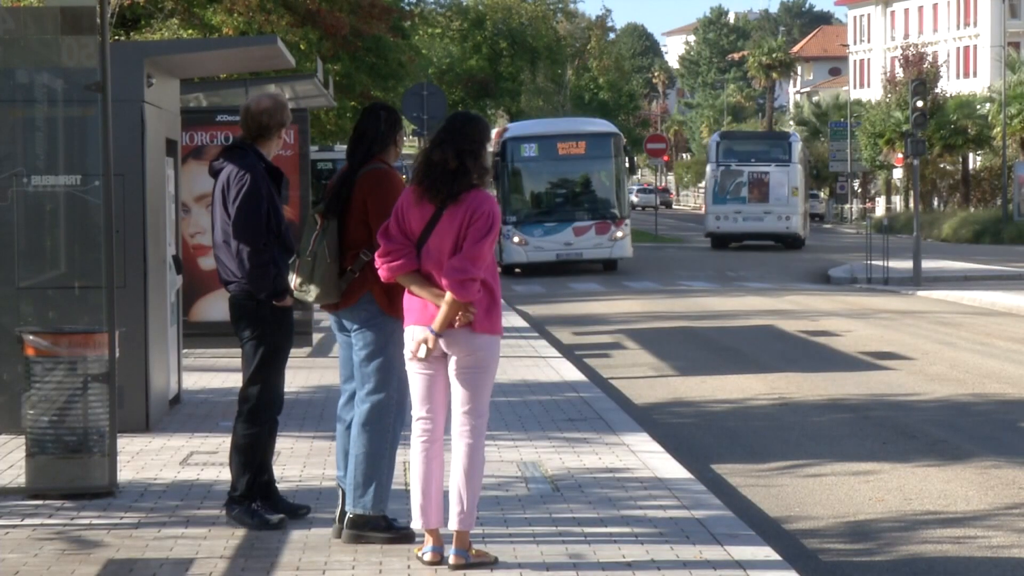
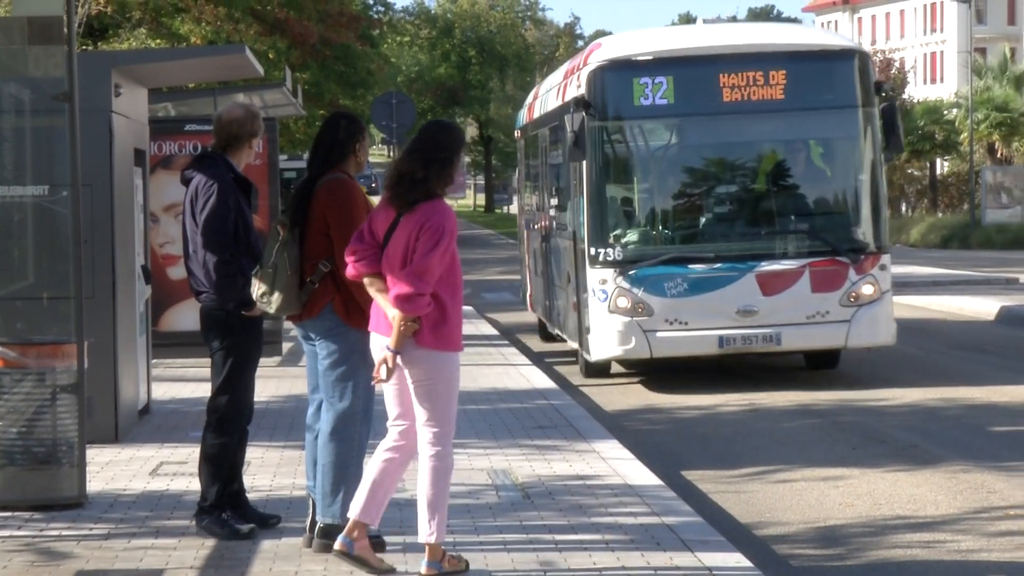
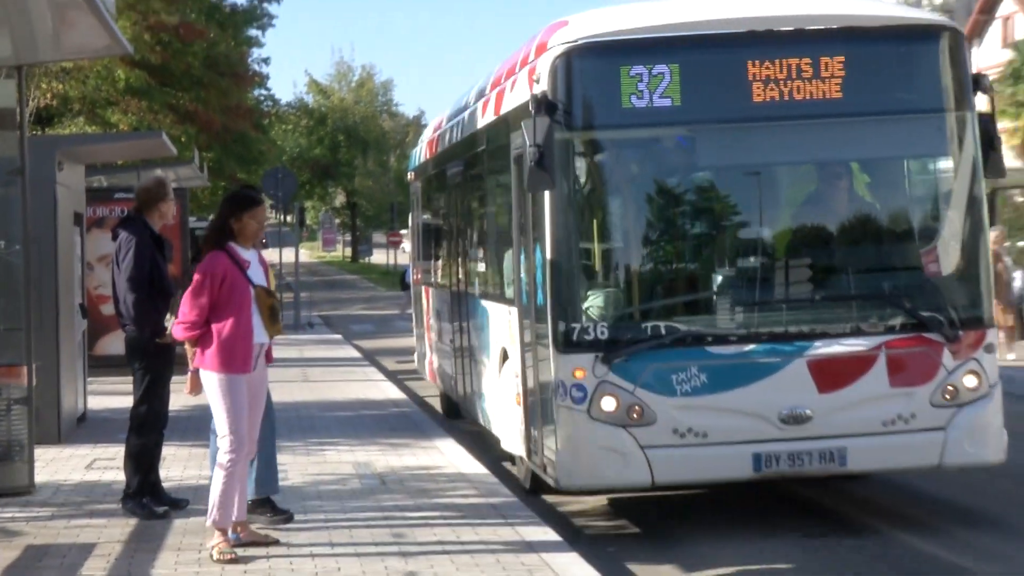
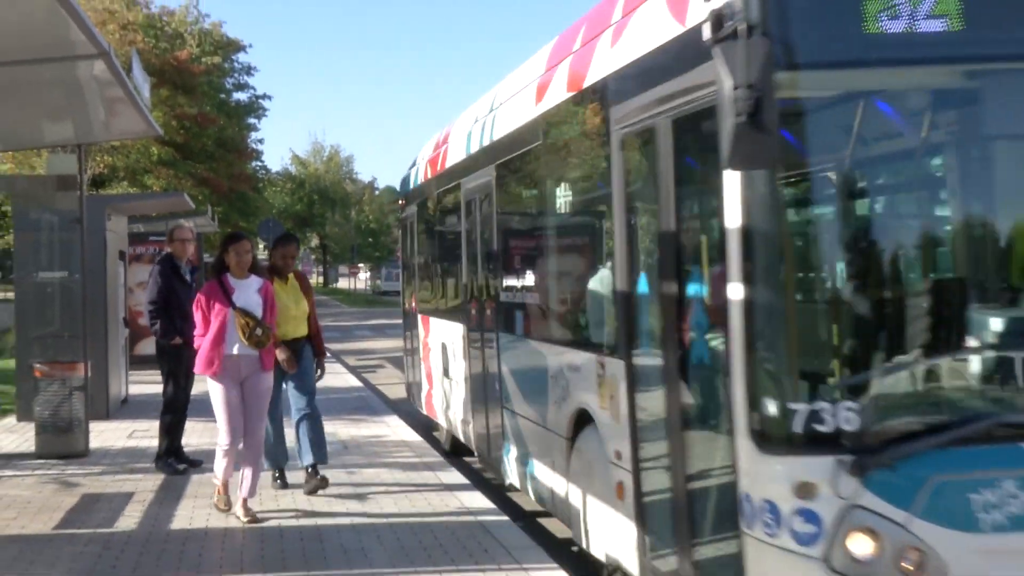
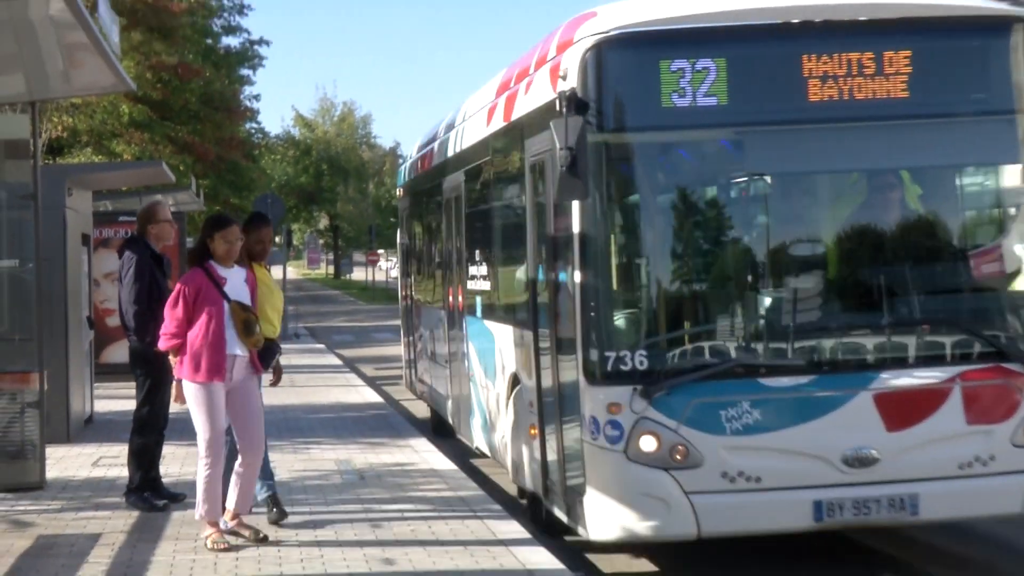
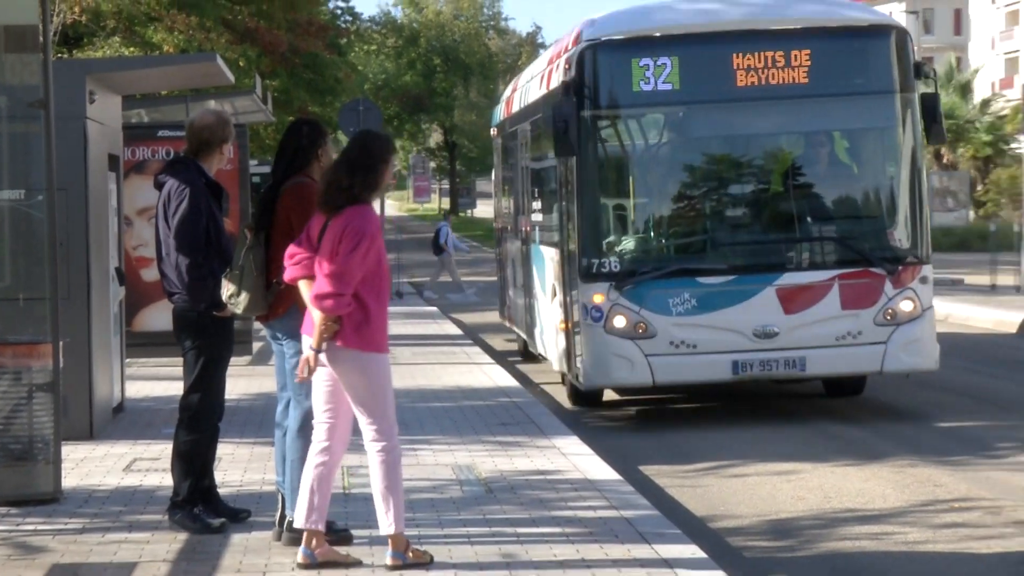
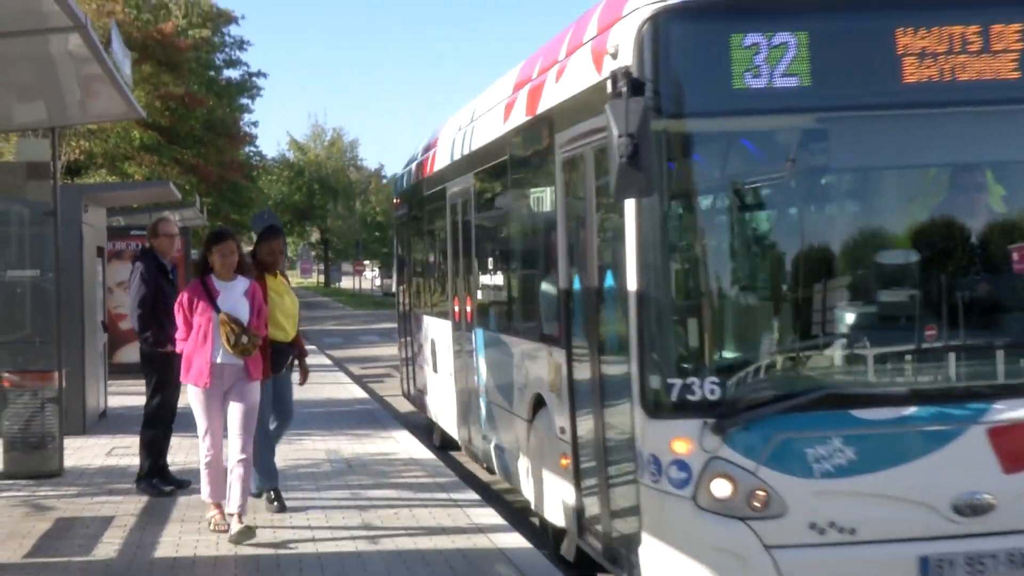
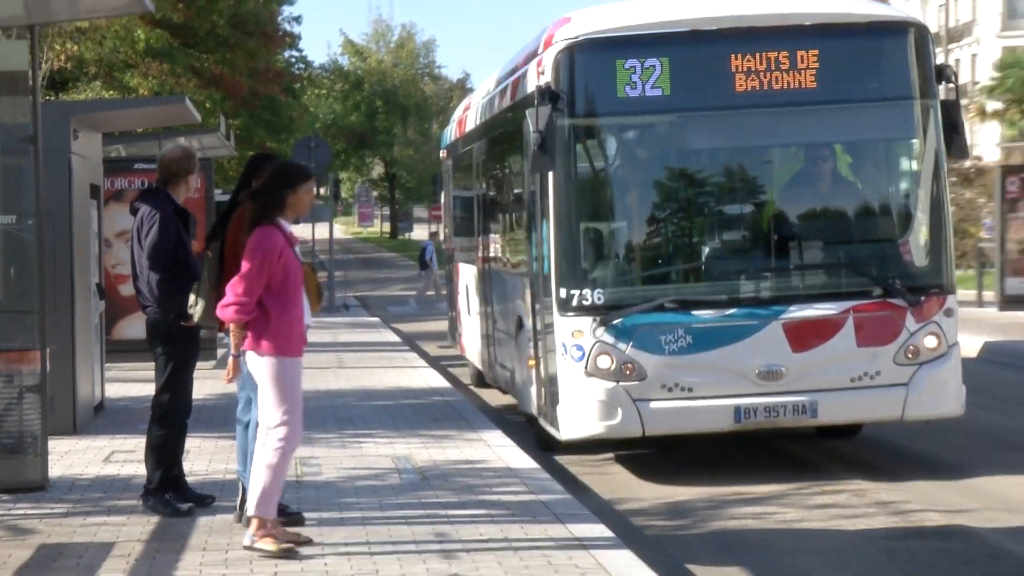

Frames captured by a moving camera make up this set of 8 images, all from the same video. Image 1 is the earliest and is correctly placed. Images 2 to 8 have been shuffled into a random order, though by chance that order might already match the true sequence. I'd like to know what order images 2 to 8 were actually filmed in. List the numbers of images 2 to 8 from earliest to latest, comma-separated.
2, 6, 8, 3, 5, 7, 4
